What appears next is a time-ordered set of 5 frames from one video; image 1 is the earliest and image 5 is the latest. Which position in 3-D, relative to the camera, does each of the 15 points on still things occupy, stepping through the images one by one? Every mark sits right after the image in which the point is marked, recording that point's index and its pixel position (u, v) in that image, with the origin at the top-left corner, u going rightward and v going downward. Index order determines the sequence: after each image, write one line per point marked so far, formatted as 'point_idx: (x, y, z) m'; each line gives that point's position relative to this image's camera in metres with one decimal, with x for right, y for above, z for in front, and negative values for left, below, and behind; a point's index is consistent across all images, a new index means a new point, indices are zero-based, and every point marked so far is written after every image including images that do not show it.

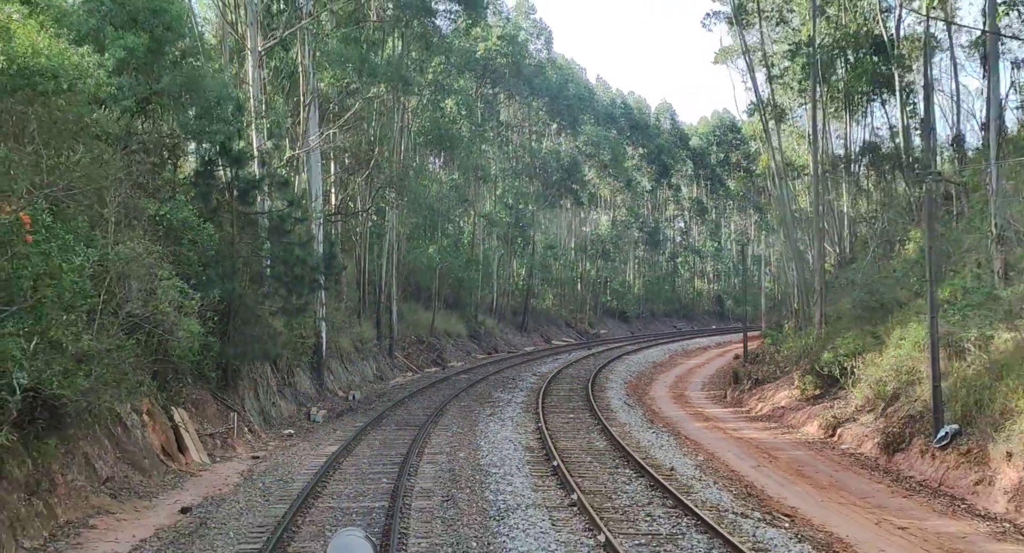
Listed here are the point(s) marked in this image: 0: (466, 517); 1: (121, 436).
0: (-0.6, -2.8, +12.1) m
1: (-5.8, -2.3, +14.8) m
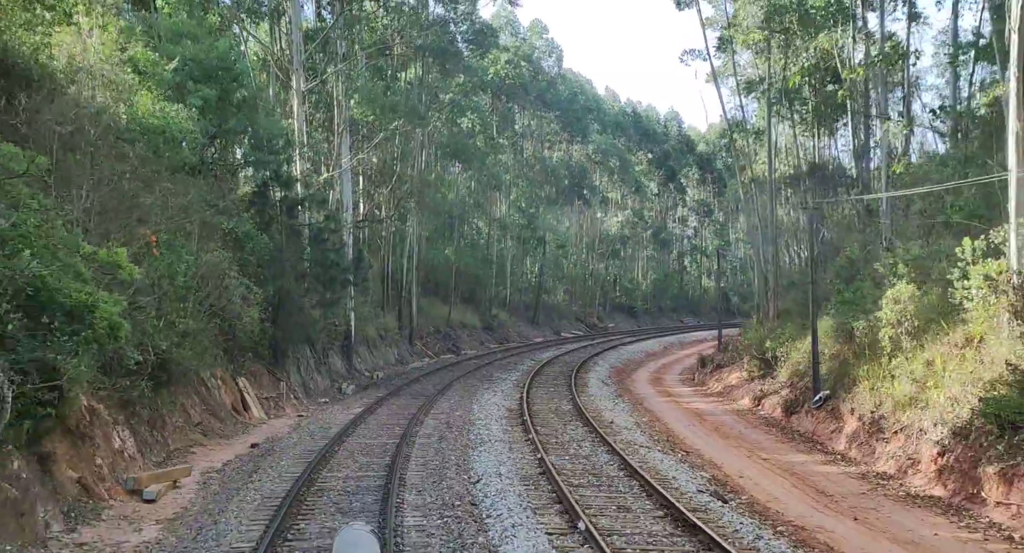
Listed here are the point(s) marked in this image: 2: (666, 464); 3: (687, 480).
0: (-1.1, -2.9, +17.5) m
1: (-6.2, -2.3, +20.3) m
2: (+2.4, -2.9, +16.0) m
3: (+2.6, -3.0, +14.9) m
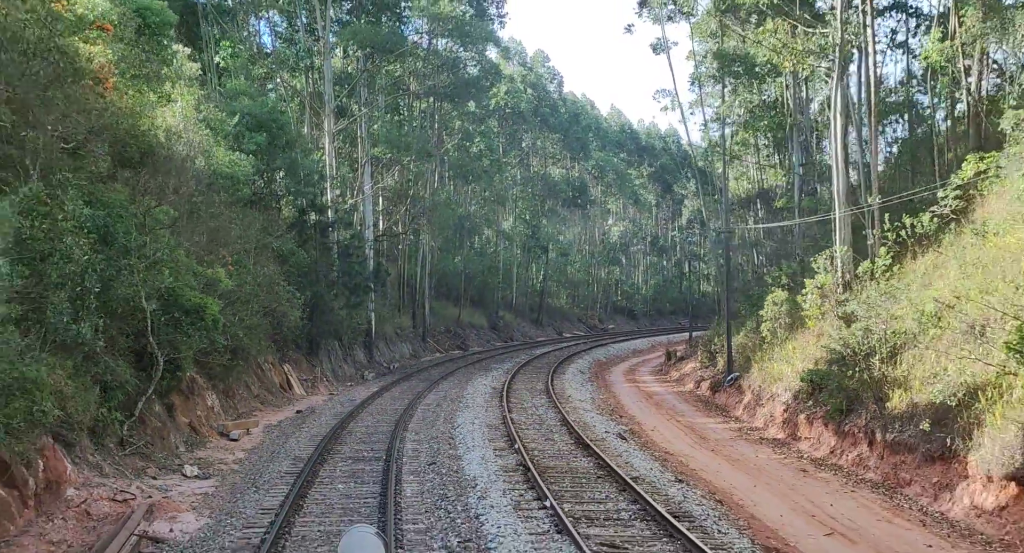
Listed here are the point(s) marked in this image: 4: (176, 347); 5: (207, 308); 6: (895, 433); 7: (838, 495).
0: (-1.6, -3.1, +23.9) m
1: (-6.7, -2.6, +26.8) m
2: (+1.8, -3.1, +22.4) m
3: (+2.0, -3.2, +21.2) m
4: (-5.9, -1.3, +17.7) m
5: (-5.5, -0.6, +18.1) m
6: (+5.8, -2.4, +15.4) m
7: (+4.8, -3.2, +14.7) m
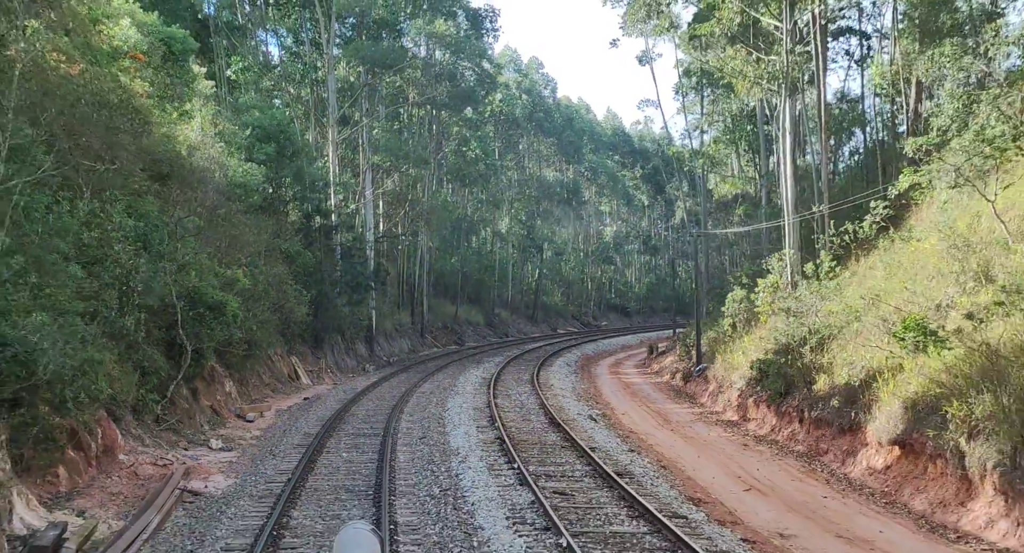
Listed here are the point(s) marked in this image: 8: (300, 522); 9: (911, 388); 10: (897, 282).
0: (-2.0, -3.1, +26.5) m
1: (-7.1, -2.6, +29.5) m
2: (+1.5, -3.1, +25.0) m
3: (+1.6, -3.2, +23.8) m
4: (-6.3, -1.3, +20.4) m
5: (-5.8, -0.6, +20.8) m
6: (+5.4, -2.4, +18.0) m
7: (+4.4, -3.2, +17.3) m
8: (-2.7, -3.0, +12.7) m
9: (+5.7, -1.6, +14.6) m
10: (+7.3, -0.1, +19.0) m
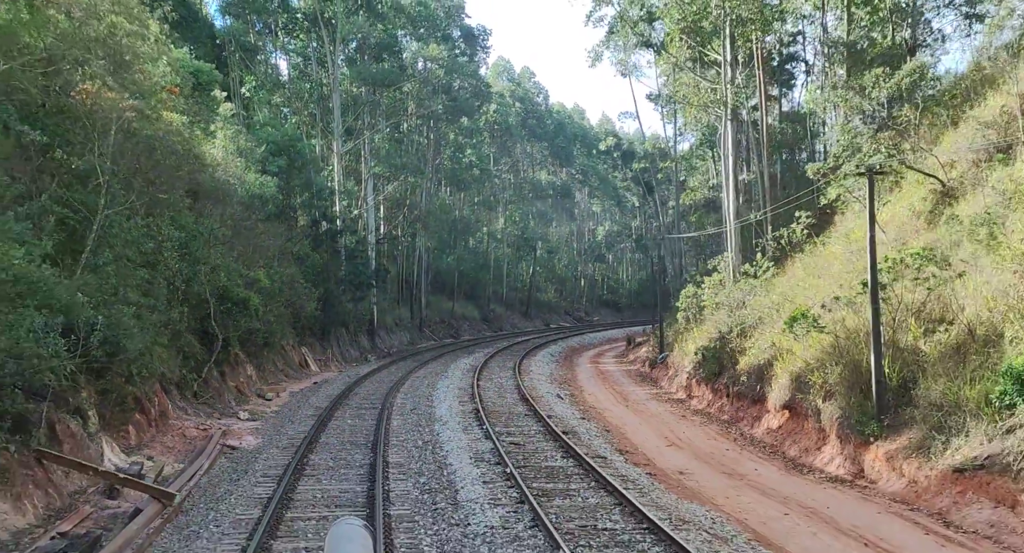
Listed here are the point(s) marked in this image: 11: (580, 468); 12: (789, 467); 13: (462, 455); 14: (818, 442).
0: (-2.5, -3.1, +30.5) m
1: (-7.6, -2.5, +33.4) m
2: (+0.9, -3.1, +28.9) m
3: (+1.1, -3.1, +27.8) m
4: (-6.8, -1.3, +24.3) m
5: (-6.4, -0.6, +24.7) m
6: (+4.9, -2.4, +21.9) m
7: (+3.8, -3.2, +21.3) m
8: (-3.2, -3.1, +16.7) m
9: (+5.2, -1.6, +18.5) m
10: (+6.7, -0.1, +22.9) m
11: (+1.1, -3.0, +15.7) m
12: (+4.7, -3.2, +16.9) m
13: (-0.8, -2.9, +16.5) m
14: (+5.2, -2.8, +17.1) m
